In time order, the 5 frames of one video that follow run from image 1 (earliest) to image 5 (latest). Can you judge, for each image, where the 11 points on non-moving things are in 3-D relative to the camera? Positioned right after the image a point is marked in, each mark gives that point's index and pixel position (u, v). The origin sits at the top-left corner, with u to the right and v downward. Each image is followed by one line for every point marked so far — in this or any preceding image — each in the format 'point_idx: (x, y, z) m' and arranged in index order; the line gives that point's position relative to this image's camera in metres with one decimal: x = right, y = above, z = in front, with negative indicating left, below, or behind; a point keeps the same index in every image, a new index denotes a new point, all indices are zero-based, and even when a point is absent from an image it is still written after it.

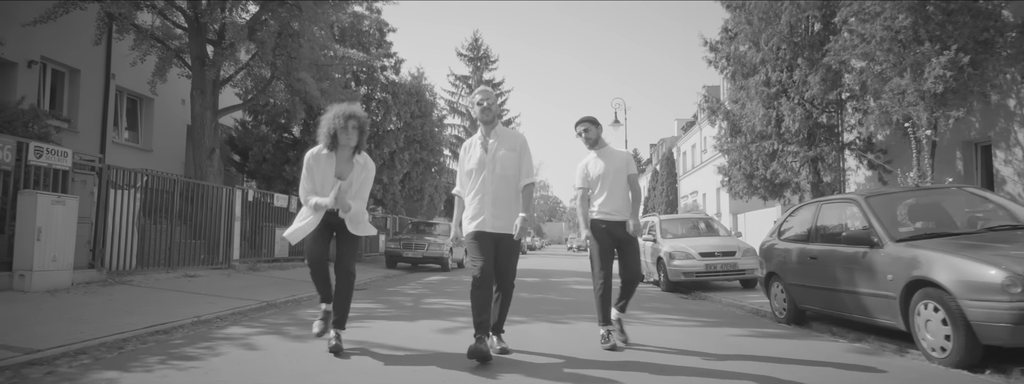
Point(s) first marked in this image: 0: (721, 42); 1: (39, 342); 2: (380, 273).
0: (+5.0, +3.6, +16.2) m
1: (-3.2, -1.0, +4.4) m
2: (-3.1, -1.9, +15.3) m
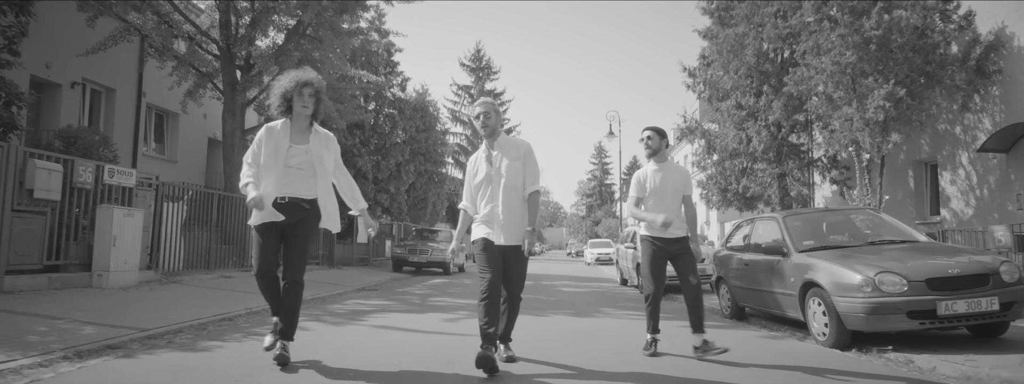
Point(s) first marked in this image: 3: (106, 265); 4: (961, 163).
0: (+5.0, +3.3, +17.7) m
1: (-3.3, -1.2, +5.9) m
2: (-3.2, -2.1, +16.8) m
3: (-5.2, -0.9, +8.4) m
4: (+9.6, +0.6, +14.0) m
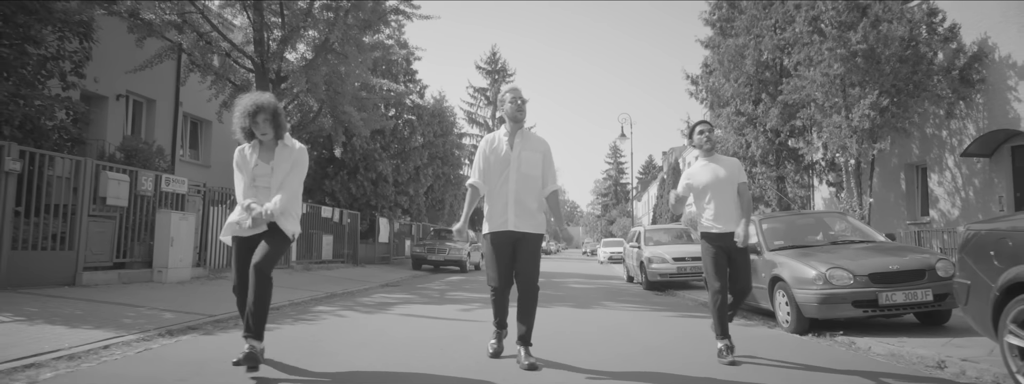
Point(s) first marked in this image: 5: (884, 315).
0: (+5.3, +3.3, +18.6) m
1: (-3.3, -1.3, +7.1) m
2: (-2.8, -2.2, +17.9) m
3: (-5.1, -1.0, +9.6) m
4: (+9.8, +0.6, +14.8) m
5: (+3.7, -1.2, +6.5) m
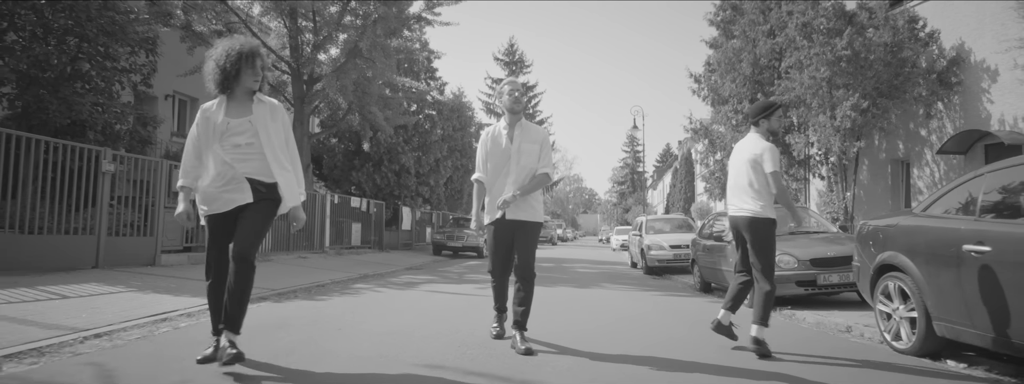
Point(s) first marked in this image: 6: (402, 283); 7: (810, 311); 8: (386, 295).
0: (+5.7, +3.5, +19.8) m
1: (-3.2, -1.2, +8.6) m
2: (-2.4, -2.0, +19.5) m
3: (-4.9, -0.9, +11.2) m
4: (+10.1, +0.7, +16.0) m
5: (+3.7, -1.2, +7.9) m
6: (-1.8, -1.5, +10.8) m
7: (+3.4, -1.4, +7.6) m
8: (-1.7, -1.4, +9.2) m
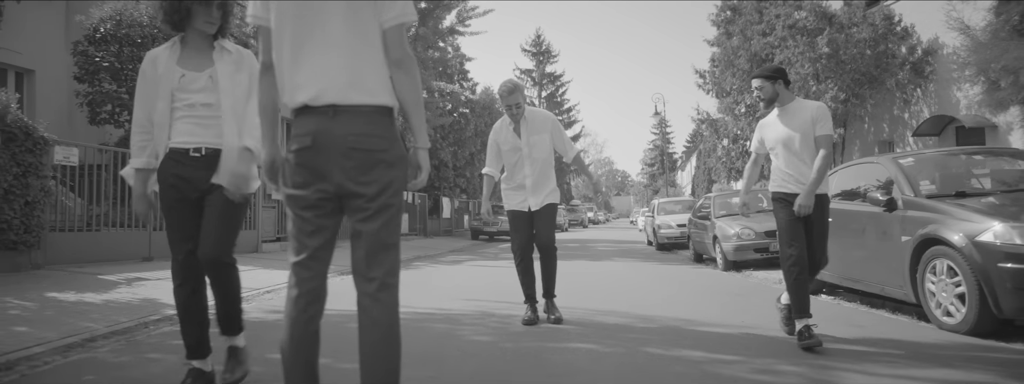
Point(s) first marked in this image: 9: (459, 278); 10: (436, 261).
0: (+6.5, +4.1, +21.9) m
1: (-2.8, -1.3, +11.3) m
2: (-1.5, -1.7, +22.2) m
3: (-4.4, -1.0, +14.0) m
4: (+10.8, +1.4, +18.0) m
5: (+4.1, -1.0, +10.2) m
6: (-1.3, -1.4, +13.4) m
7: (+3.8, -1.2, +10.0) m
8: (-1.3, -1.4, +11.8) m
9: (-0.8, -1.3, +10.3) m
10: (-1.5, -1.4, +13.6) m
